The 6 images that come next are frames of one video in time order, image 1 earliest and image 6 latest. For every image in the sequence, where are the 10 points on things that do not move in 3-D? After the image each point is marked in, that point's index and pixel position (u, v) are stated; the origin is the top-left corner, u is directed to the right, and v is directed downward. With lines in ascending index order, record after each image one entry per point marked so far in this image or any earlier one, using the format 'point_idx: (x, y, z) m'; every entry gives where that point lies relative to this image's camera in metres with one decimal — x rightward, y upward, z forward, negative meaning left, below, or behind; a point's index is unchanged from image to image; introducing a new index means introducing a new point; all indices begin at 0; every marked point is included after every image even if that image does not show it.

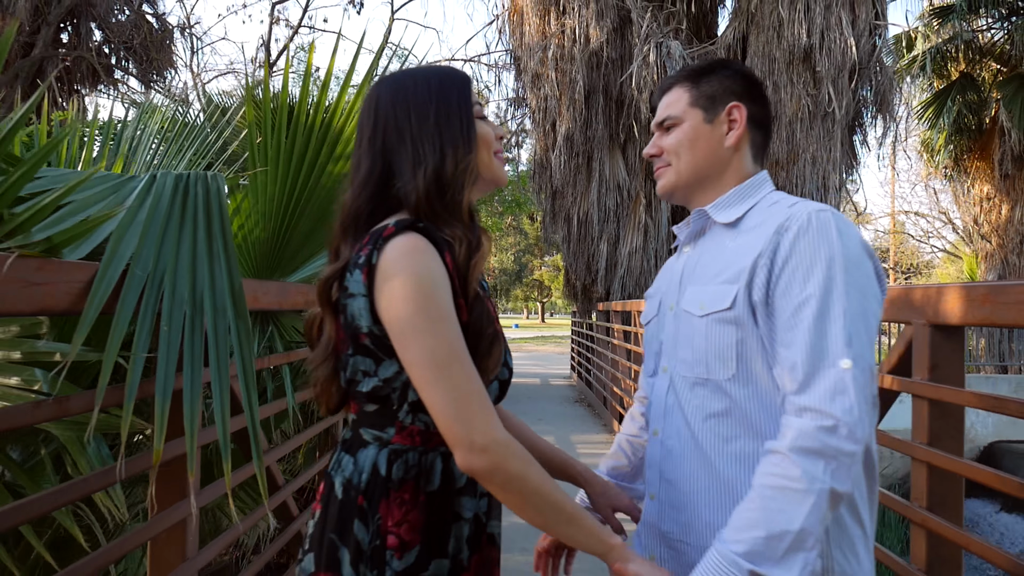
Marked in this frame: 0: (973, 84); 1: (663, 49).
0: (+6.5, +2.9, +10.2) m
1: (+1.4, +2.3, +6.9) m
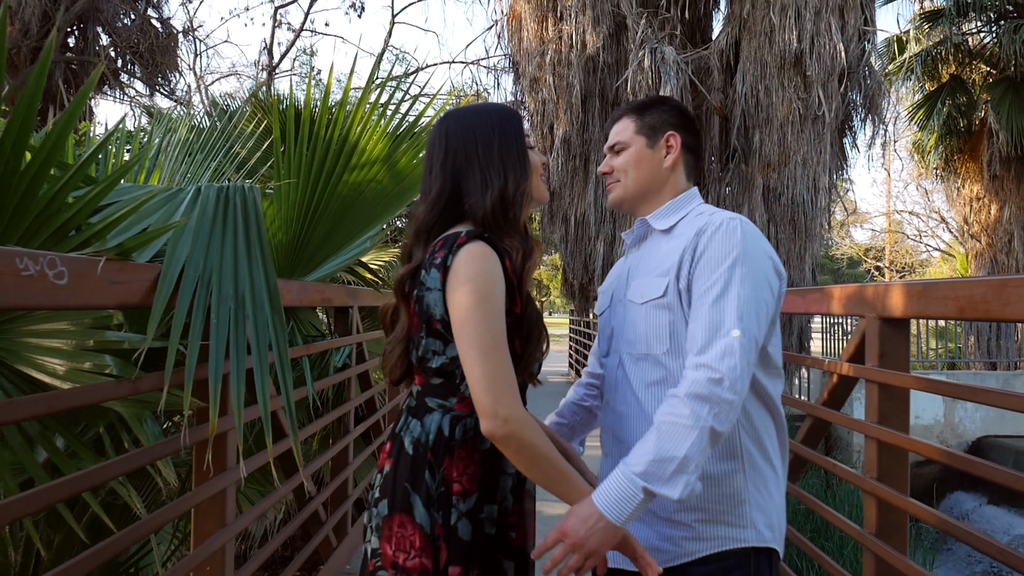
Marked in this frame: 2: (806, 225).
0: (+6.5, +2.9, +10.4) m
1: (+1.4, +2.3, +7.1) m
2: (+3.1, +0.7, +7.6) m
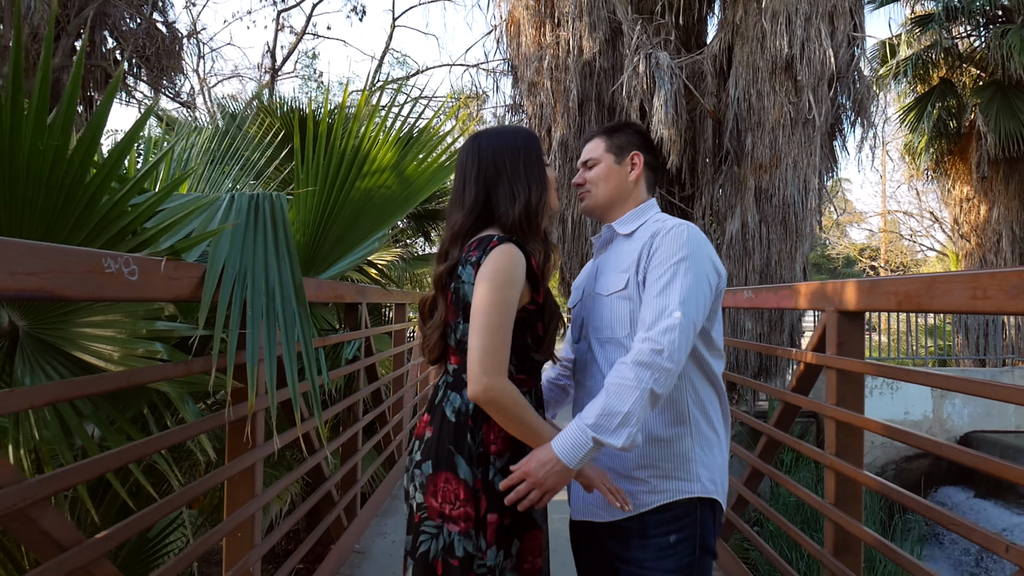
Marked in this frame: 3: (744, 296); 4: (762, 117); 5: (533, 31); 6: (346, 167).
0: (+6.5, +2.9, +10.6) m
1: (+1.4, +2.3, +7.3) m
2: (+3.1, +0.7, +7.8) m
3: (+0.9, 0.0, +2.6) m
4: (+2.7, +1.8, +7.6) m
5: (+0.2, +2.9, +8.2) m
6: (-0.6, +0.4, +2.6) m
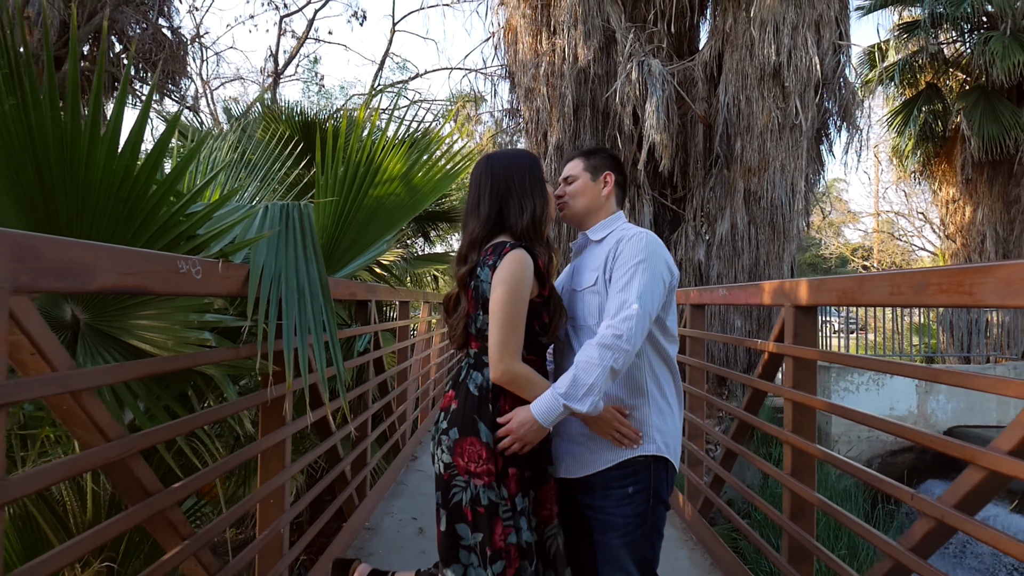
0: (+6.5, +2.9, +10.9) m
1: (+1.4, +2.3, +7.6) m
2: (+3.1, +0.7, +8.1) m
3: (+0.8, 0.0, +2.9) m
4: (+2.6, +1.8, +7.9) m
5: (+0.2, +3.0, +8.5) m
6: (-0.6, +0.4, +2.9) m
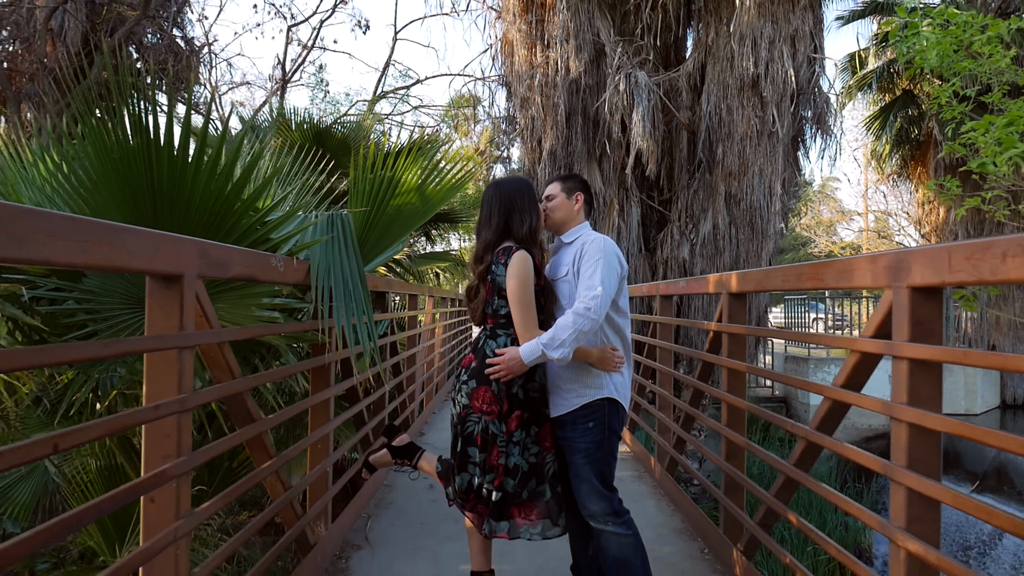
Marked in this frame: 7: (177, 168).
0: (+6.4, +3.0, +11.5) m
1: (+1.4, +2.4, +8.2) m
2: (+3.0, +0.7, +8.7) m
3: (+0.8, 0.0, +3.5) m
4: (+2.6, +1.9, +8.5) m
5: (+0.2, +3.0, +9.1) m
6: (-0.6, +0.5, +3.5) m
7: (-1.0, +0.4, +2.2) m
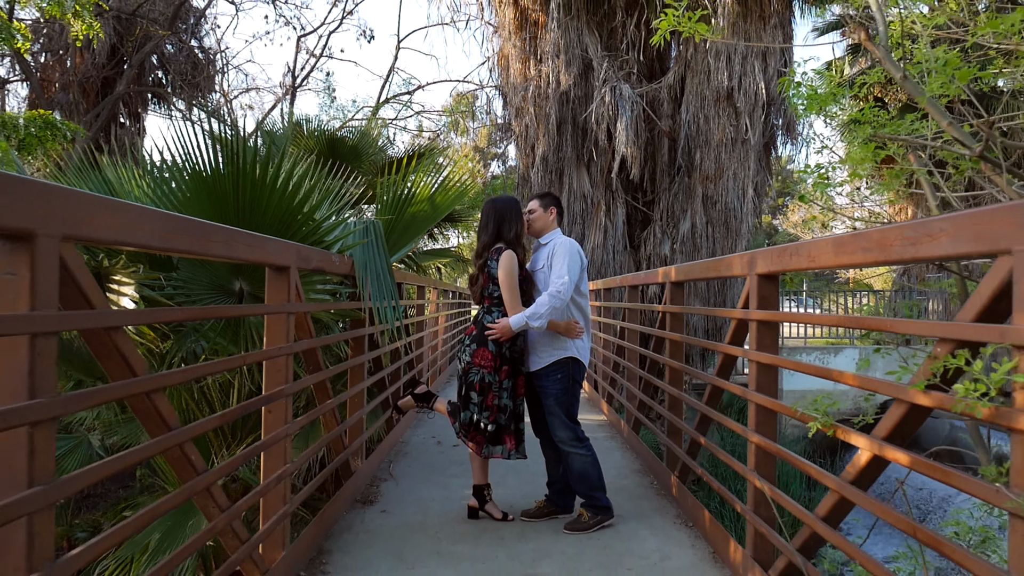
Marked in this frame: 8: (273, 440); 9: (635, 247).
0: (+6.3, +3.1, +12.4) m
1: (+1.3, +2.5, +9.0) m
2: (+3.0, +0.8, +9.5) m
3: (+0.8, +0.1, +4.3) m
4: (+2.5, +2.0, +9.3) m
5: (+0.1, +3.1, +9.9) m
6: (-0.7, +0.5, +4.3) m
7: (-1.1, +0.4, +3.1) m
8: (-0.7, -0.5, +2.2) m
9: (+1.8, +0.6, +10.3) m
